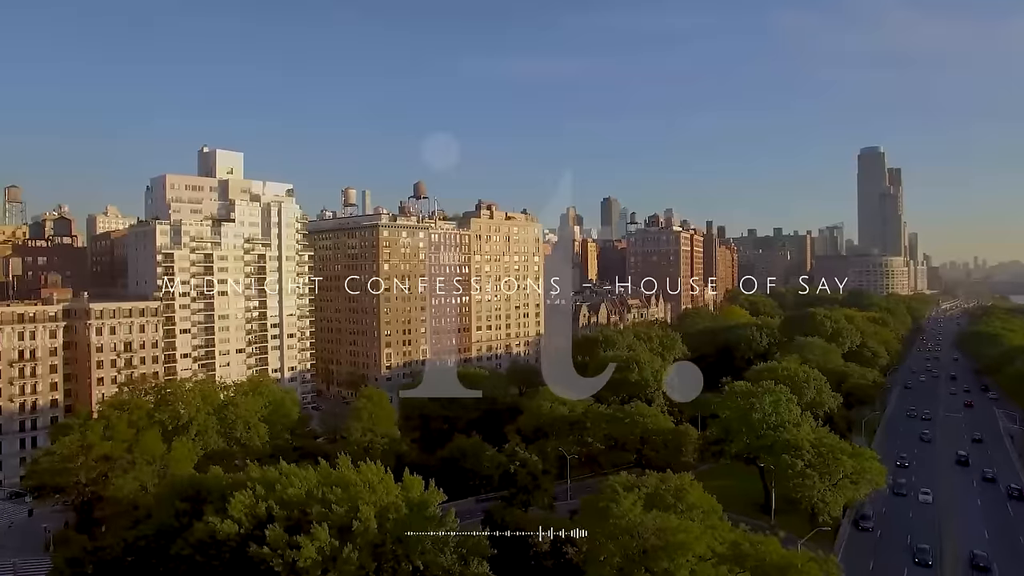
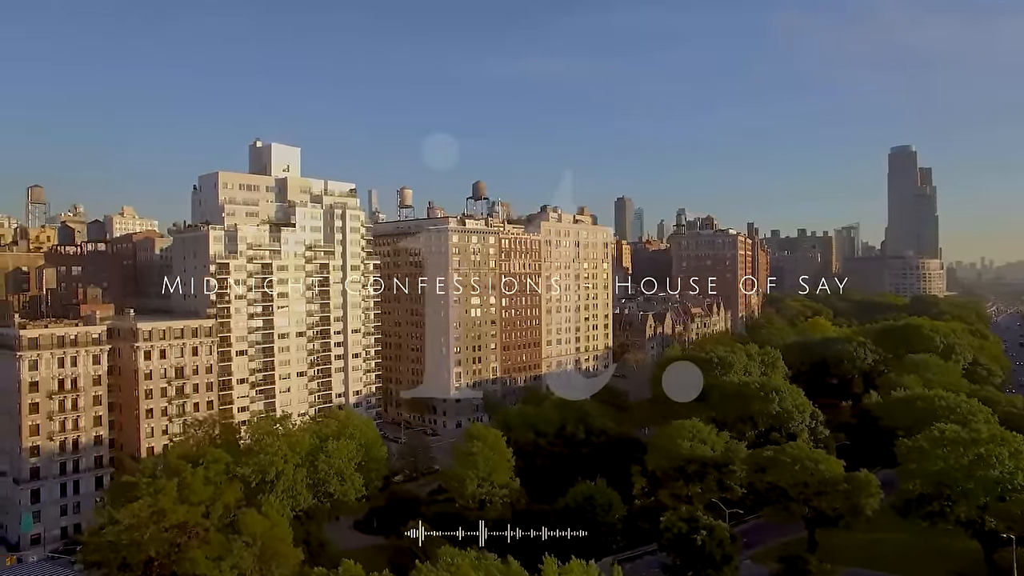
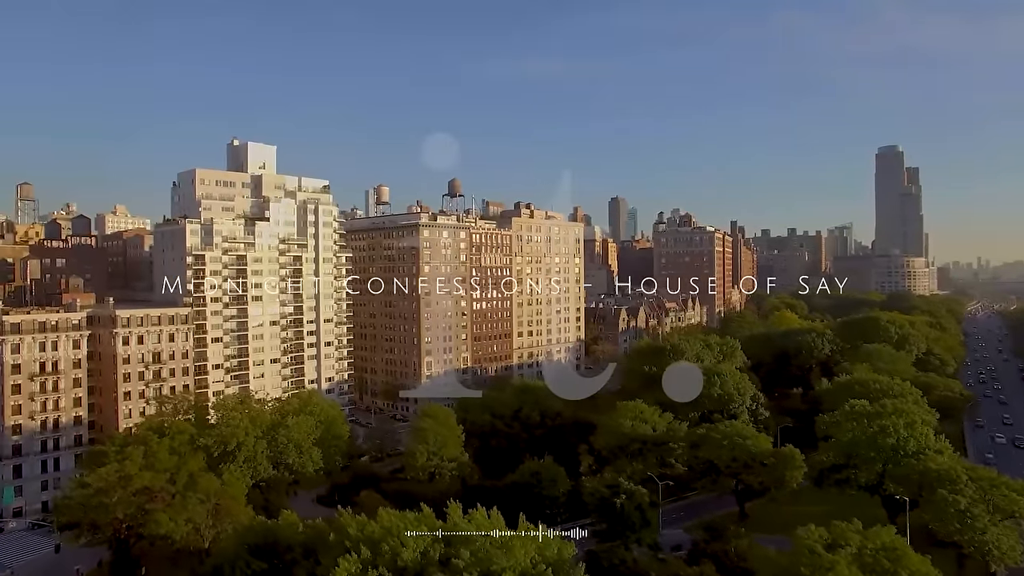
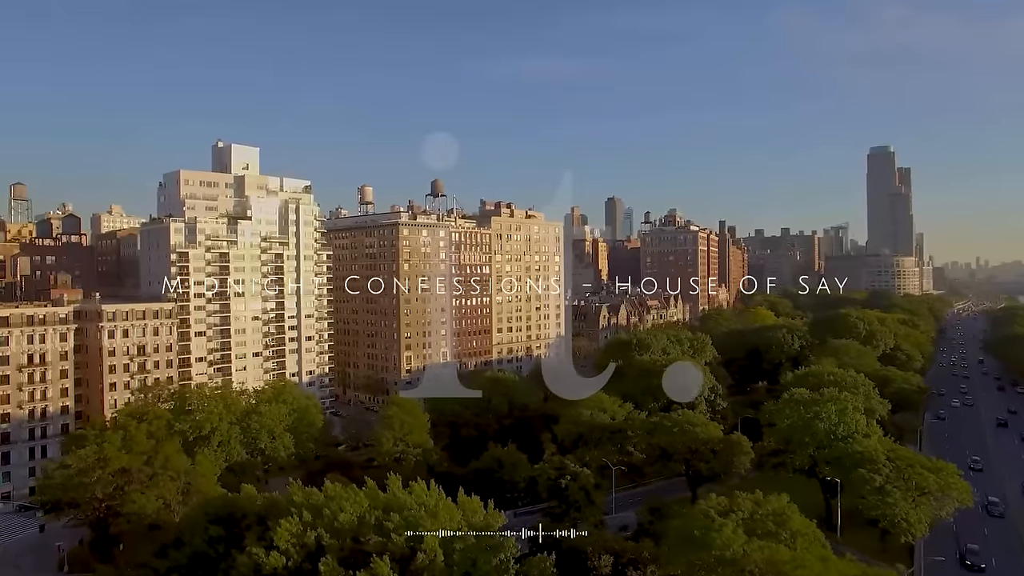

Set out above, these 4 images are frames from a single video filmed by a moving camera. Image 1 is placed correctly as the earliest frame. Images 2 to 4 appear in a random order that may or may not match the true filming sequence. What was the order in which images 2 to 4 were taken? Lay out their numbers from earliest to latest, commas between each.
4, 3, 2
